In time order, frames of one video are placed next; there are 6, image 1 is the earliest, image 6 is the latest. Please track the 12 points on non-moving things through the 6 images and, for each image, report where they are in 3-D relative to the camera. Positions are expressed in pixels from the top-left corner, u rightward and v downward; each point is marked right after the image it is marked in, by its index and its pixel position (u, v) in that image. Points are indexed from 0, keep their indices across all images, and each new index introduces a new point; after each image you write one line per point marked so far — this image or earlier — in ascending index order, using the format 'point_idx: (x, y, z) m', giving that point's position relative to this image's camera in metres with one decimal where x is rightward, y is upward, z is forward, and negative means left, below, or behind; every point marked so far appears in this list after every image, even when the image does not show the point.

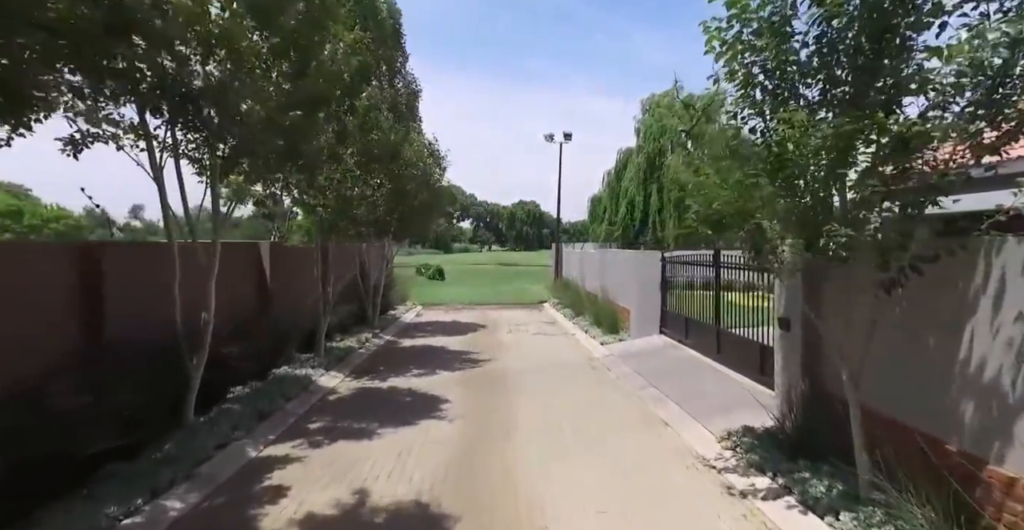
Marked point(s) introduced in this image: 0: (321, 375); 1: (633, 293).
0: (-2.8, -1.6, +7.9) m
1: (+2.7, -0.6, +12.1) m
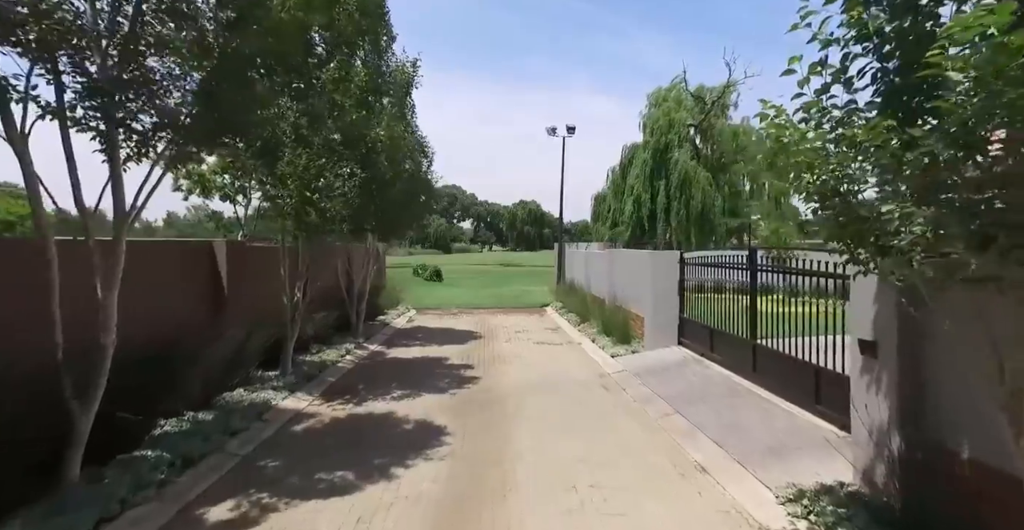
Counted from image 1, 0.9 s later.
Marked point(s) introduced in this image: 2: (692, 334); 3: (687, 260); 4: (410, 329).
0: (-2.8, -1.6, +6.7) m
1: (+2.7, -0.7, +10.8) m
2: (+3.1, -1.2, +9.3) m
3: (+3.0, +0.1, +9.6) m
4: (-2.8, -1.8, +14.7) m
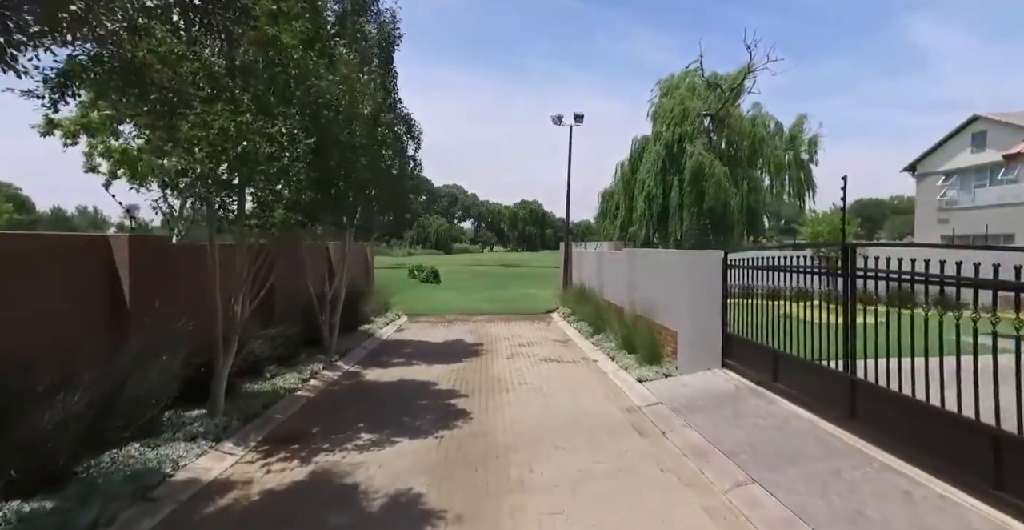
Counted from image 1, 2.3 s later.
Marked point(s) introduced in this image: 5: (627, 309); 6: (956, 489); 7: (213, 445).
0: (-2.8, -1.7, +4.8) m
1: (+2.8, -0.7, +8.9) m
2: (+3.2, -1.3, +7.4) m
3: (+3.1, 0.0, +7.7) m
4: (-2.8, -1.9, +12.8) m
5: (+2.6, -1.0, +12.0) m
6: (+3.0, -1.5, +3.7) m
7: (-2.8, -1.7, +5.1) m
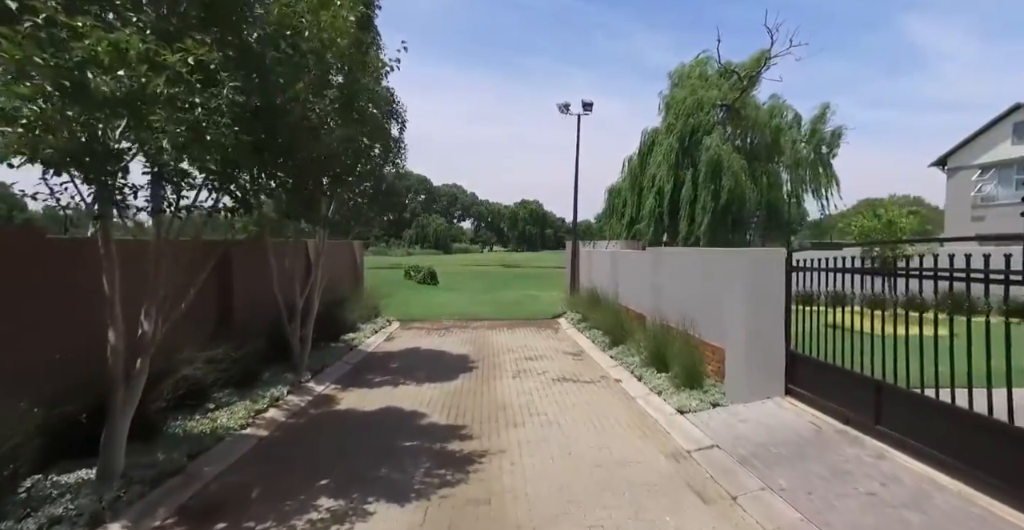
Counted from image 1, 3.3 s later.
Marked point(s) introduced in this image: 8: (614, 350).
0: (-2.7, -1.7, +3.1) m
1: (+2.9, -0.7, +7.3) m
2: (+3.3, -1.3, +5.8) m
3: (+3.2, 0.0, +6.0) m
4: (-2.7, -1.9, +11.1) m
5: (+2.7, -1.0, +10.3) m
6: (+3.1, -1.5, +2.0) m
7: (-2.7, -1.7, +3.4) m
8: (+2.1, -1.7, +10.6) m
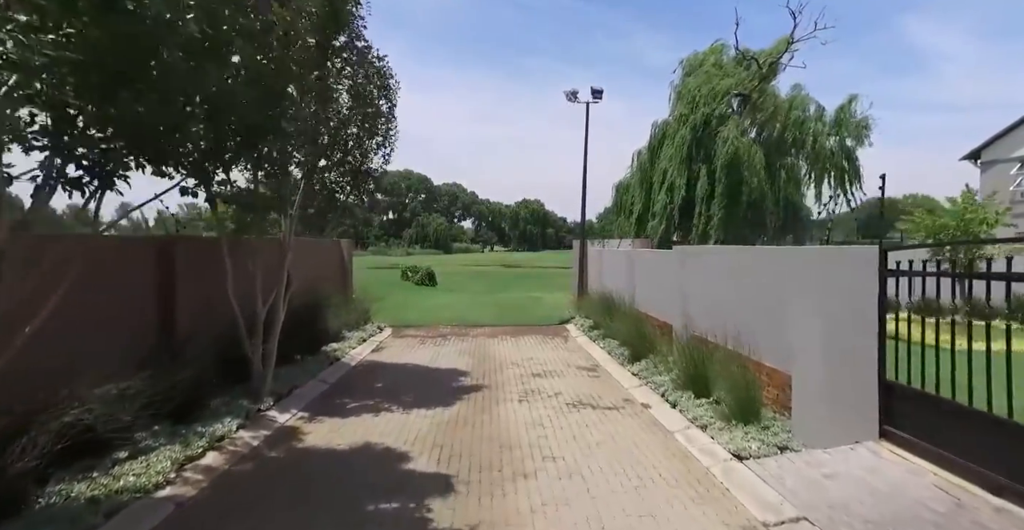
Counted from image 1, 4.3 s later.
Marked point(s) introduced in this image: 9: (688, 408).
0: (-2.6, -1.7, +1.6) m
1: (+3.0, -0.8, +5.8) m
2: (+3.4, -1.3, +4.3) m
3: (+3.3, 0.0, +4.5) m
4: (-2.6, -1.9, +9.6) m
5: (+2.8, -1.0, +8.8) m
6: (+3.2, -1.6, +0.5) m
7: (-2.6, -1.7, +1.9) m
8: (+2.2, -1.8, +9.1) m
9: (+2.2, -1.8, +6.8) m
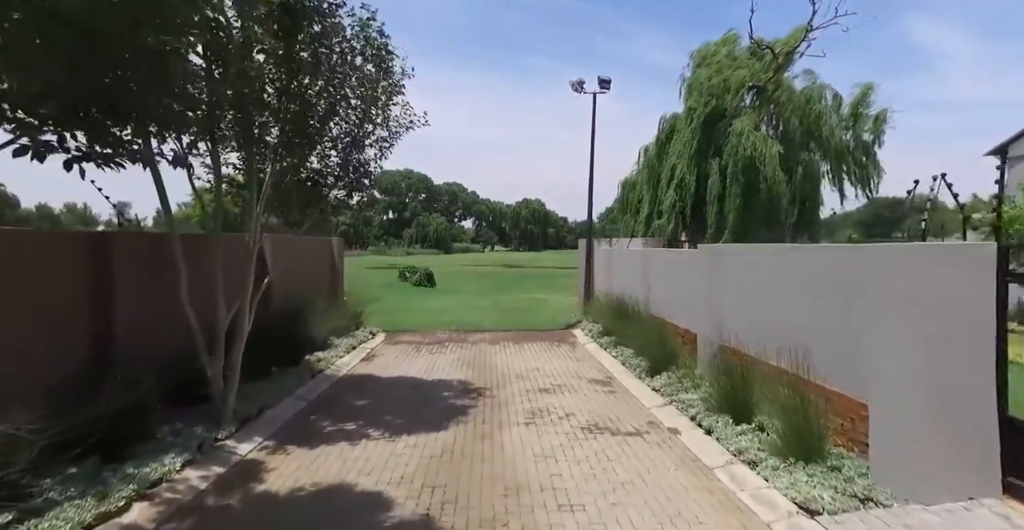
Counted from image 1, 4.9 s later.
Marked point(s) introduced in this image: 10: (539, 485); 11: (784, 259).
0: (-2.5, -1.7, +0.5) m
1: (+3.0, -0.8, +4.7) m
2: (+3.4, -1.3, +3.2) m
3: (+3.3, 0.0, +3.5) m
4: (-2.5, -1.9, +8.6) m
5: (+2.9, -1.0, +7.8) m
6: (+3.3, -1.6, -0.6) m
7: (-2.6, -1.7, +0.8) m
8: (+2.2, -1.8, +8.0) m
9: (+2.2, -1.8, +5.7) m
10: (+0.2, -2.0, +4.8) m
11: (+3.0, +0.1, +6.3) m
